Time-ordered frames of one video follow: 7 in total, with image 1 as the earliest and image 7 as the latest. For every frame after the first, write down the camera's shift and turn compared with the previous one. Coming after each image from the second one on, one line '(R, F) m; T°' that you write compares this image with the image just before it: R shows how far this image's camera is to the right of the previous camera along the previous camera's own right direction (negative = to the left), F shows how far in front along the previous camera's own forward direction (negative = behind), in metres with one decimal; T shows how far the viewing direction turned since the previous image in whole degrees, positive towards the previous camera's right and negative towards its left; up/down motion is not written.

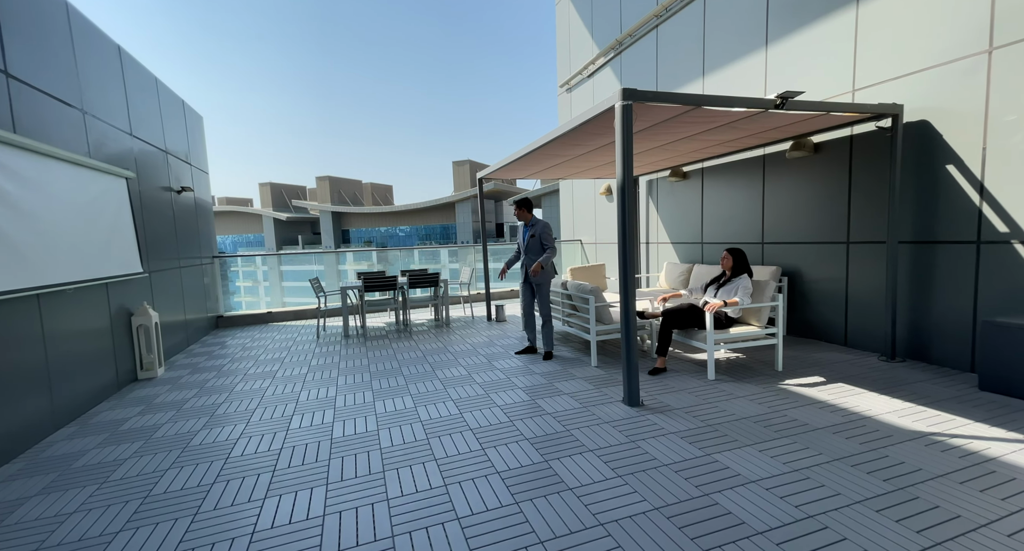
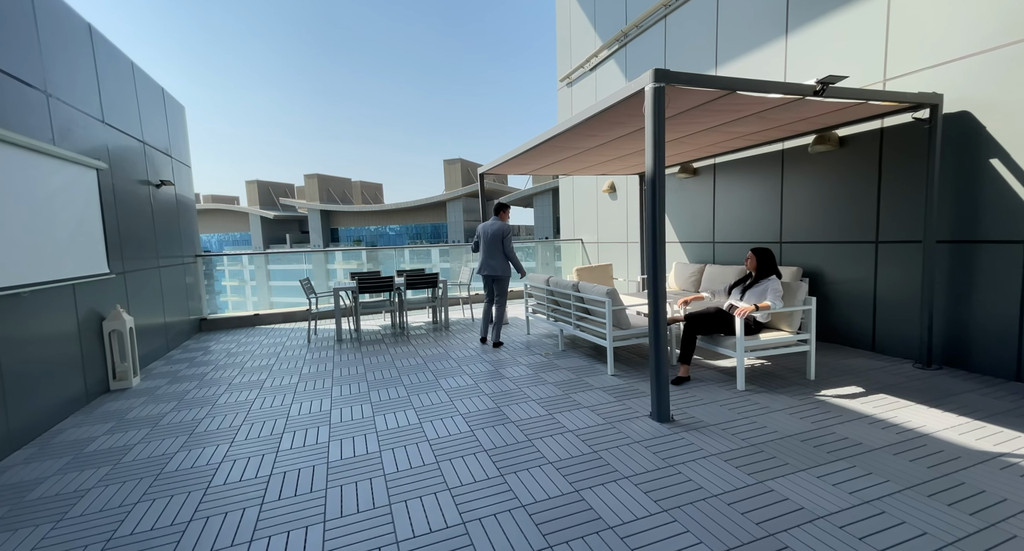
(-0.2, +0.4) m; +1°
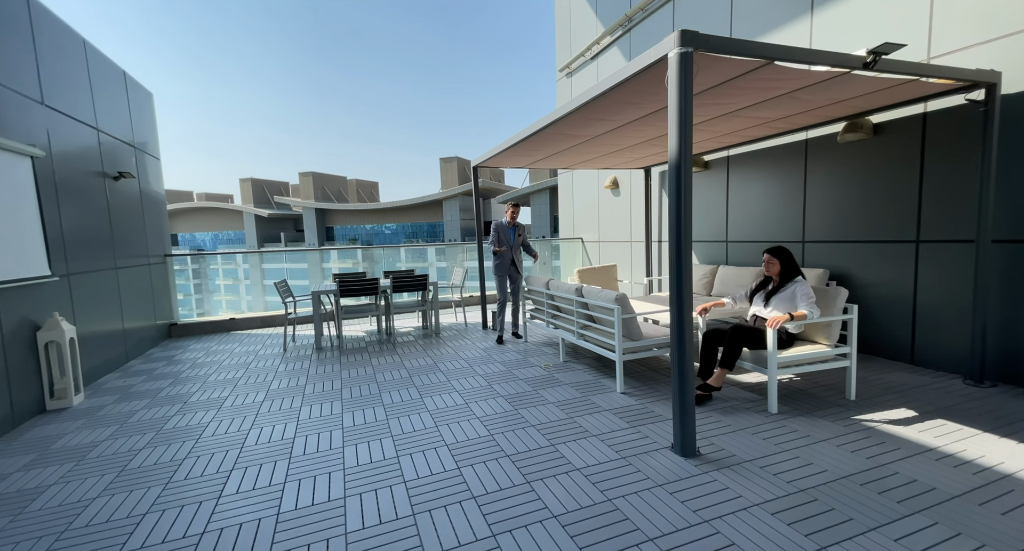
(0.0, +0.5) m; 0°
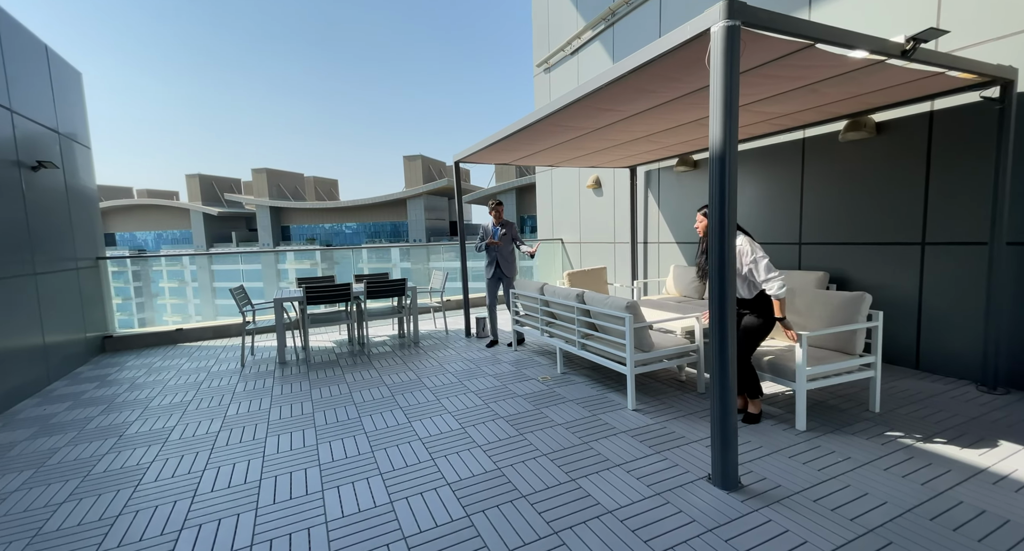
(-0.3, +0.4) m; +5°
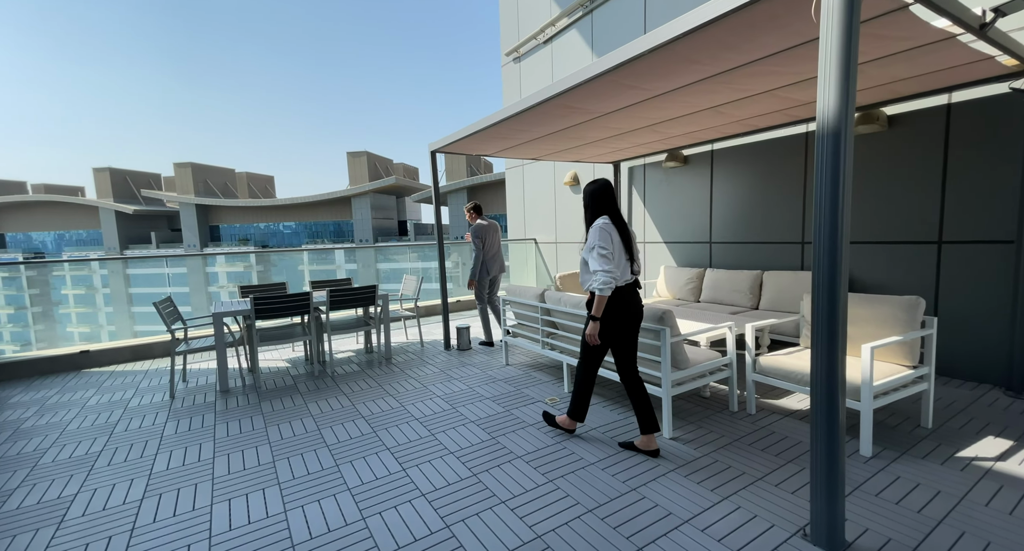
(-0.4, +0.6) m; +7°
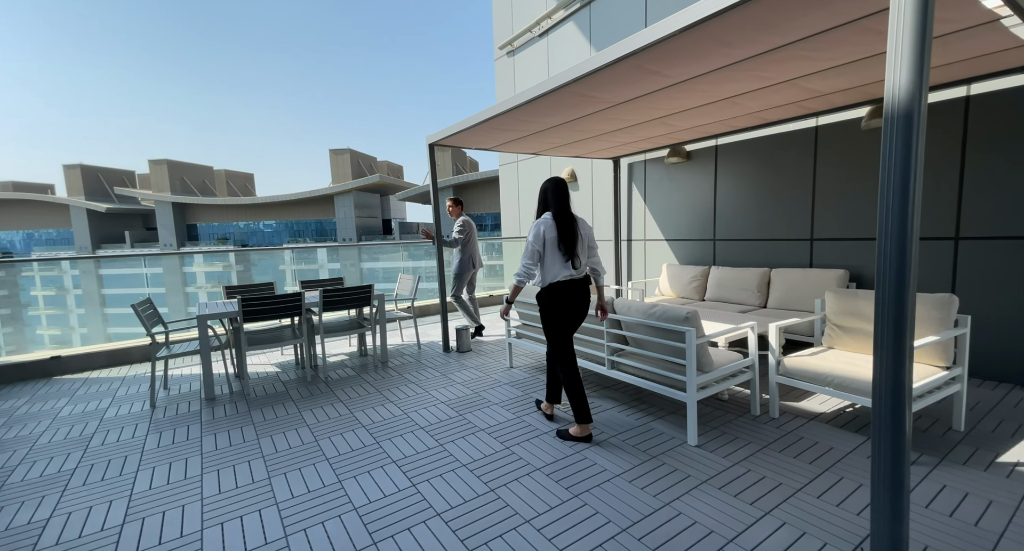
(-0.2, +0.2) m; +2°
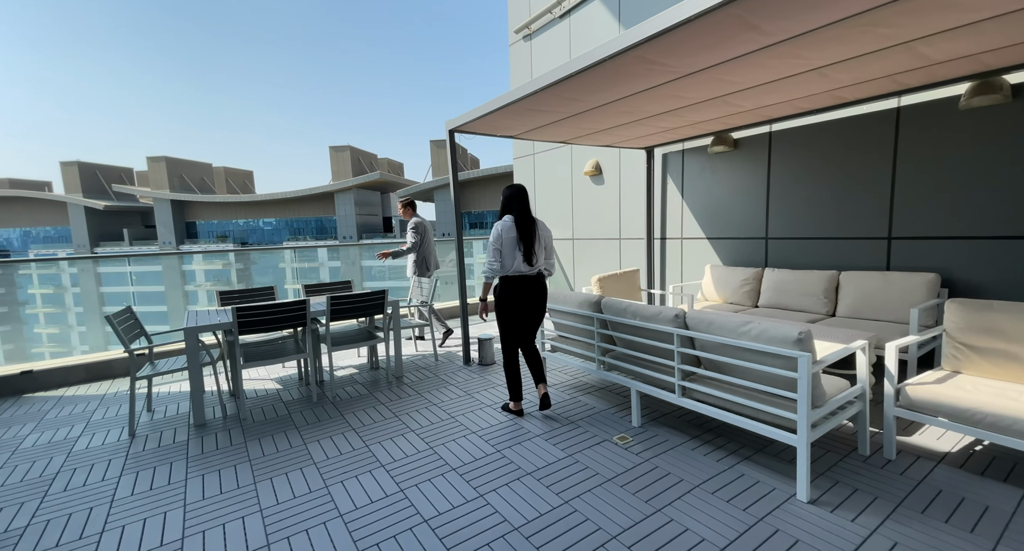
(-0.3, +0.6) m; 0°
